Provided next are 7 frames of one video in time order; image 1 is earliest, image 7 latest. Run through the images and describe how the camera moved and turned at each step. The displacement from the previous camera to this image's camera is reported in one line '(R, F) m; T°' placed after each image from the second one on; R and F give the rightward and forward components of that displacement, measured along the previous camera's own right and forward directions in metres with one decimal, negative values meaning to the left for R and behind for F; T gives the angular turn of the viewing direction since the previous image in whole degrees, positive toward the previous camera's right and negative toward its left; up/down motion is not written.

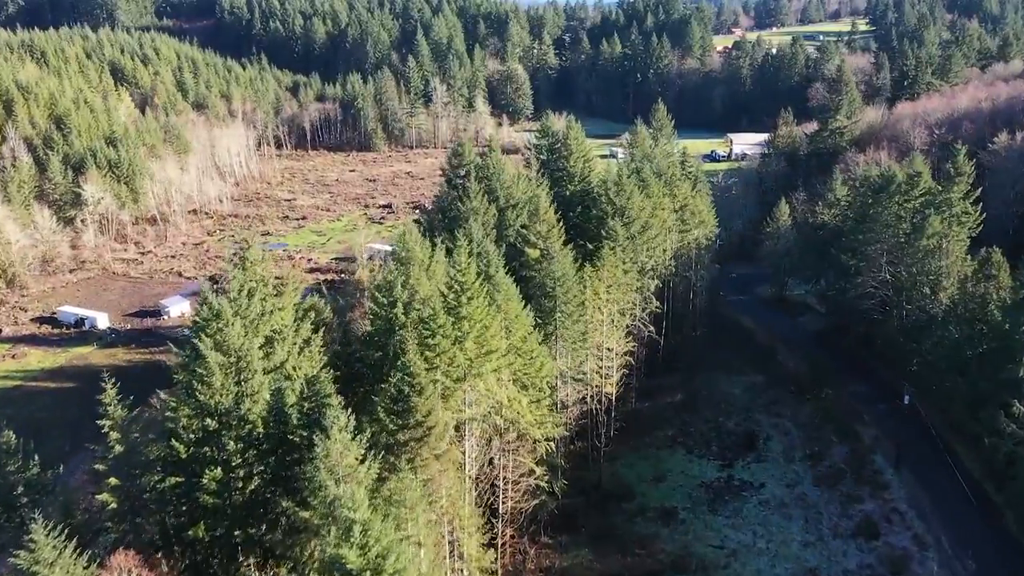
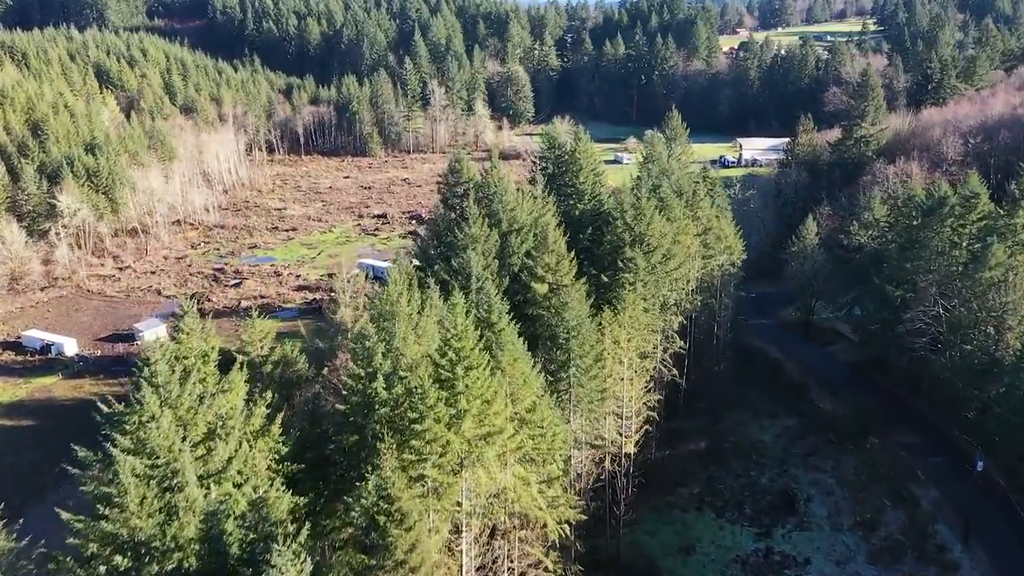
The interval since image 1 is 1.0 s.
(-0.2, +3.6) m; 0°
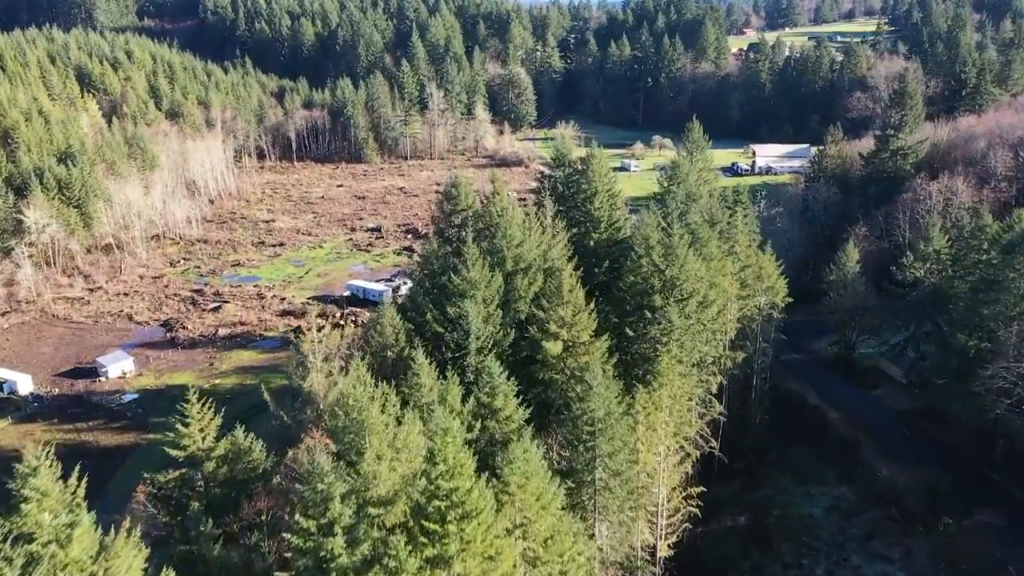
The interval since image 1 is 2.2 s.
(-0.2, +4.4) m; 0°
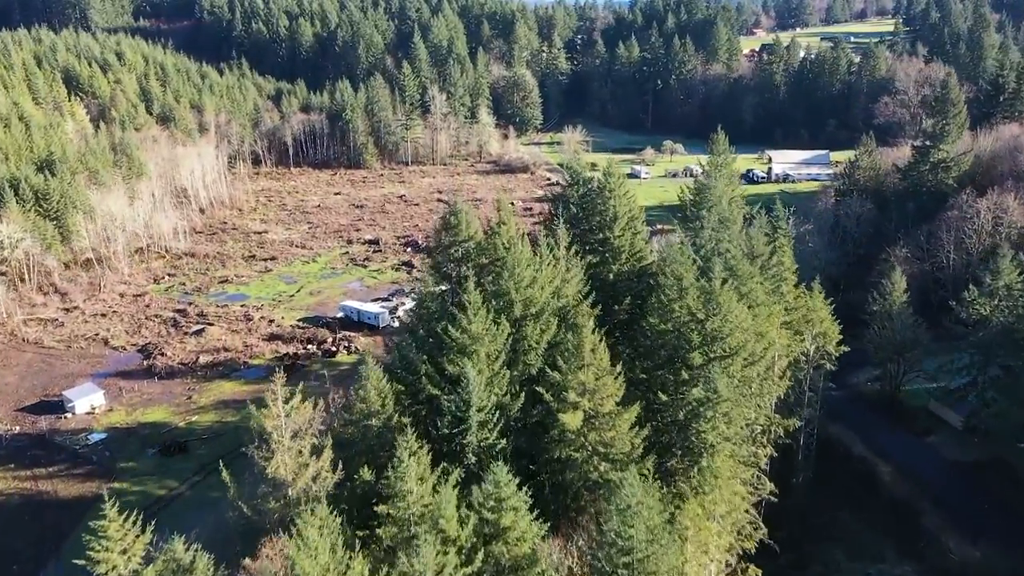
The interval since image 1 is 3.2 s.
(-0.1, +3.7) m; 0°
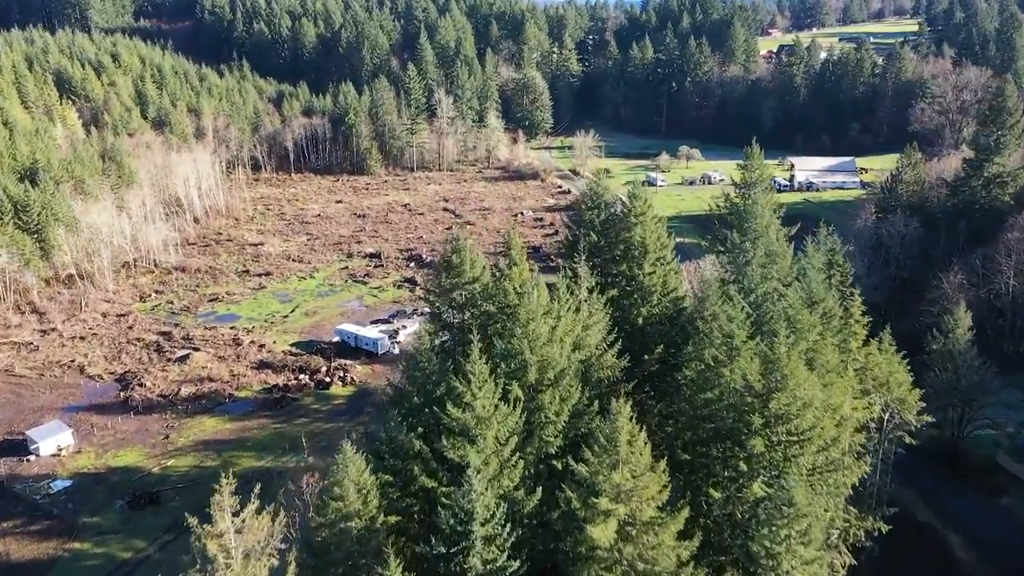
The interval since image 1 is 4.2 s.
(-0.1, +3.7) m; -1°
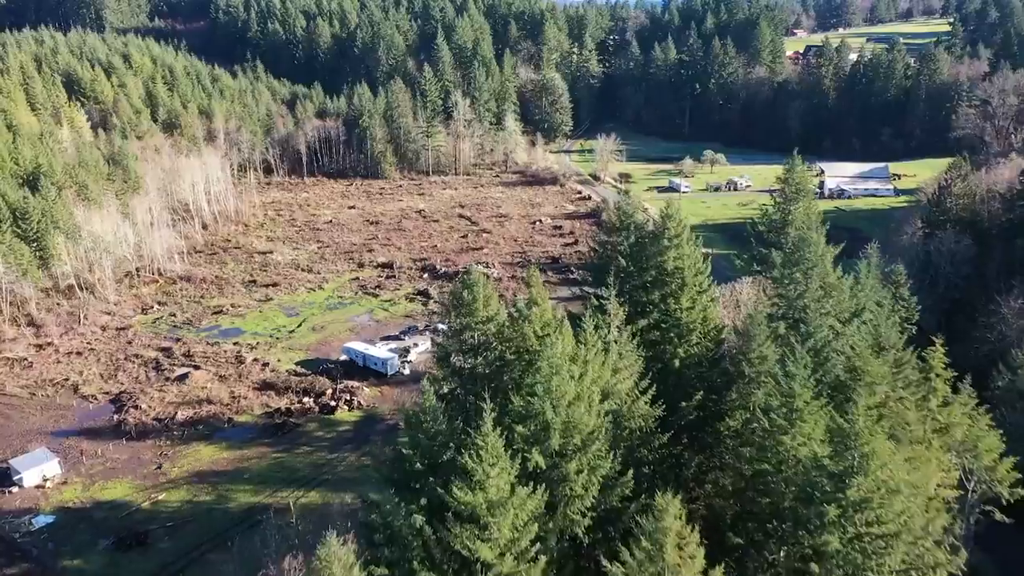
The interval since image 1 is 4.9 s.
(-0.1, +2.6) m; -1°
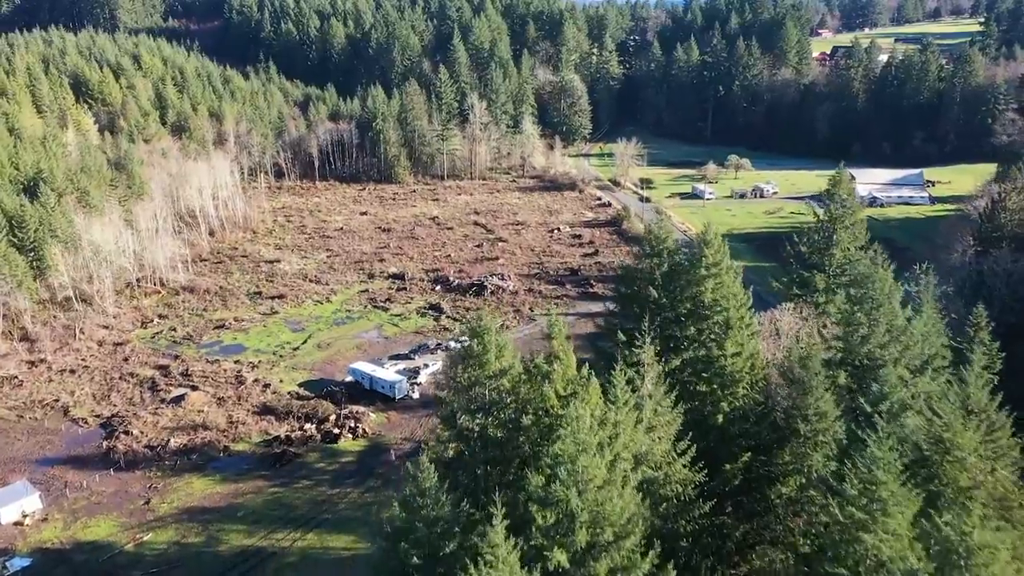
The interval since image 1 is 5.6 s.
(0.0, +2.6) m; -1°
